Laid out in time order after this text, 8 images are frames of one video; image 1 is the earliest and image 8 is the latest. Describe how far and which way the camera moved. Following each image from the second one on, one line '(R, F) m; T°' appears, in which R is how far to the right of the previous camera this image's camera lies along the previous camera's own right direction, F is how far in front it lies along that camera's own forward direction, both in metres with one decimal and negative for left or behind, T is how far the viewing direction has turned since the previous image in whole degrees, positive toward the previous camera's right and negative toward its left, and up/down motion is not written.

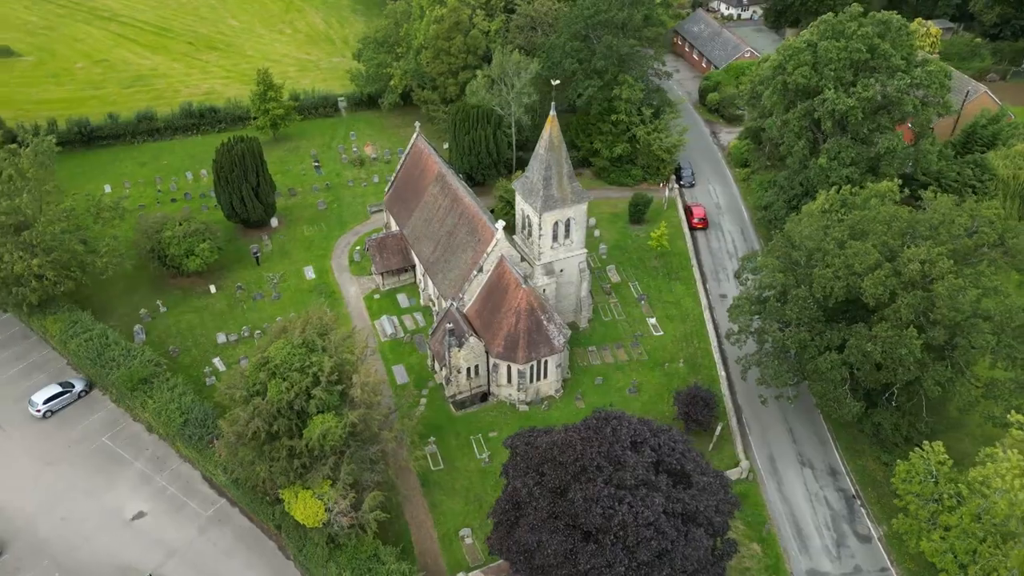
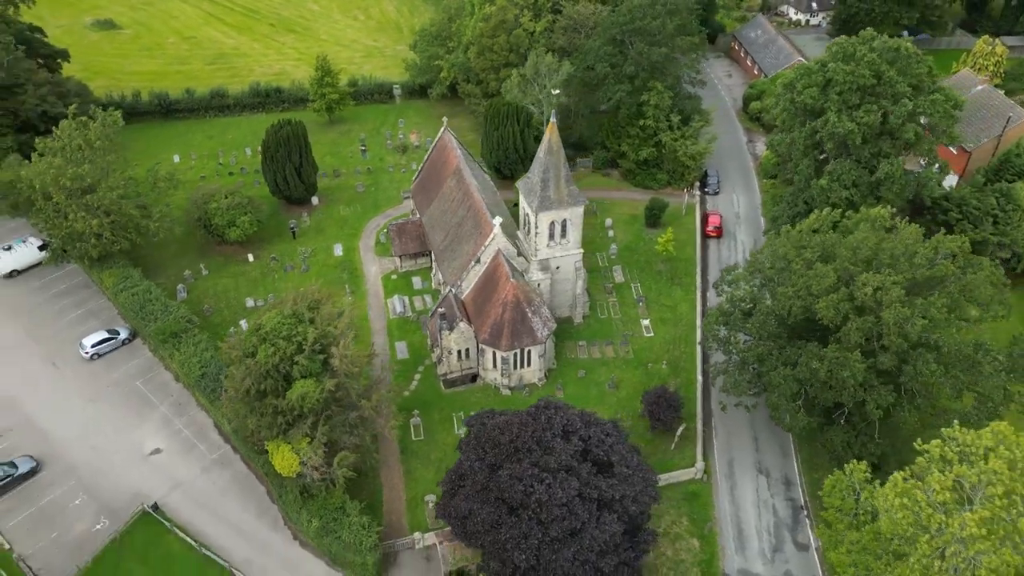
(+5.9, -3.1) m; -6°
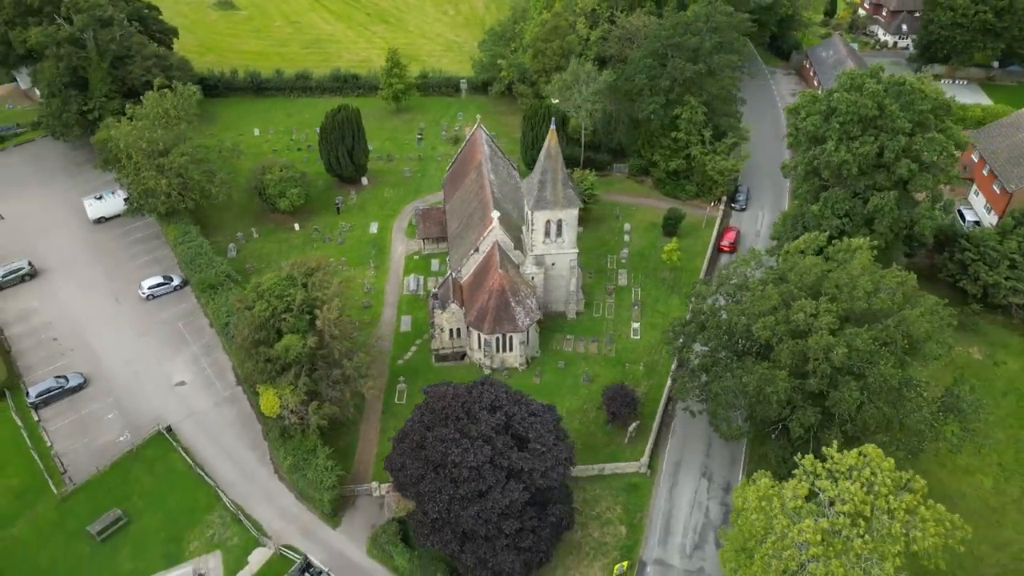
(+8.3, -3.6) m; -8°
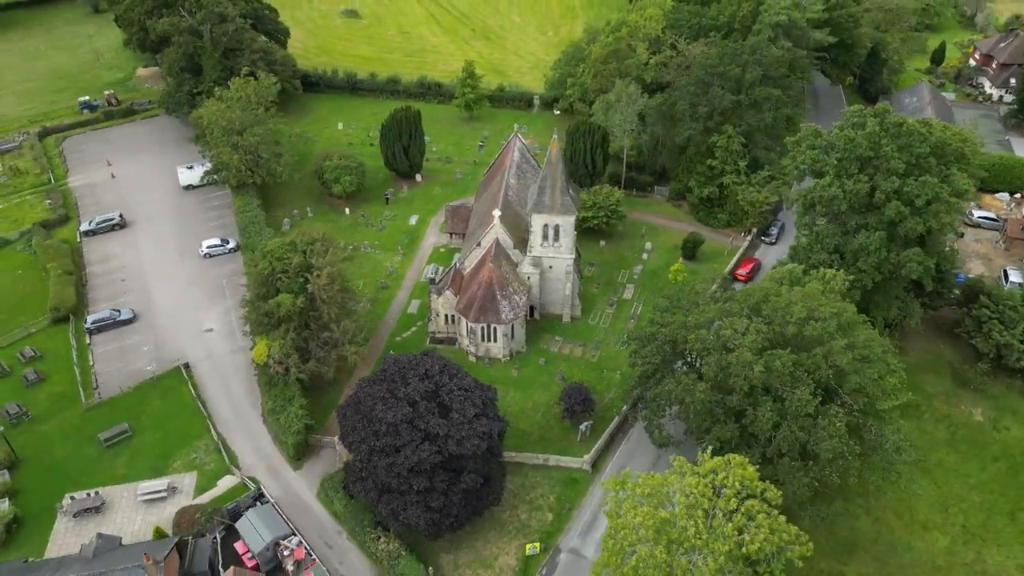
(+10.5, -2.5) m; -10°
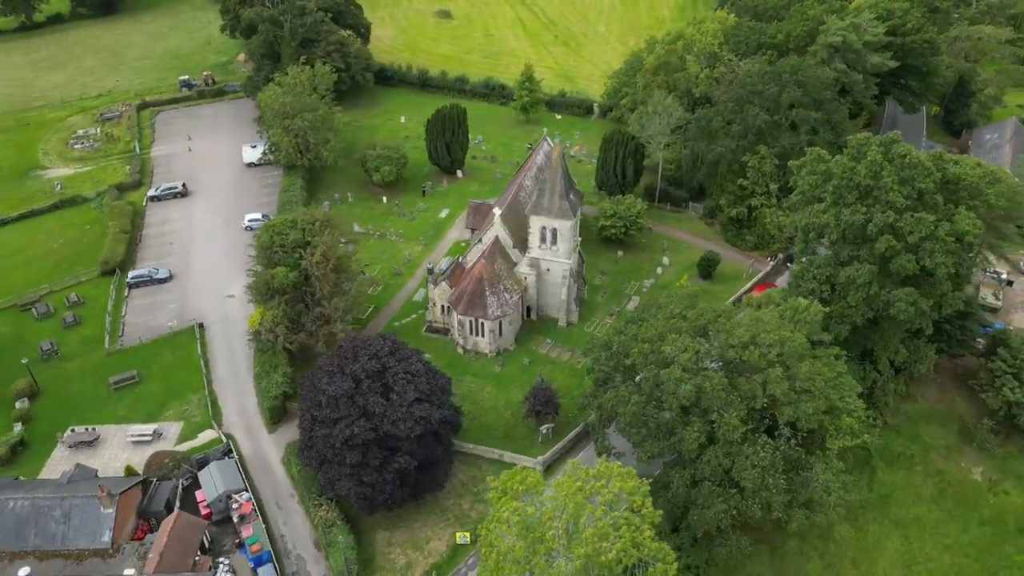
(+9.1, -0.2) m; -8°
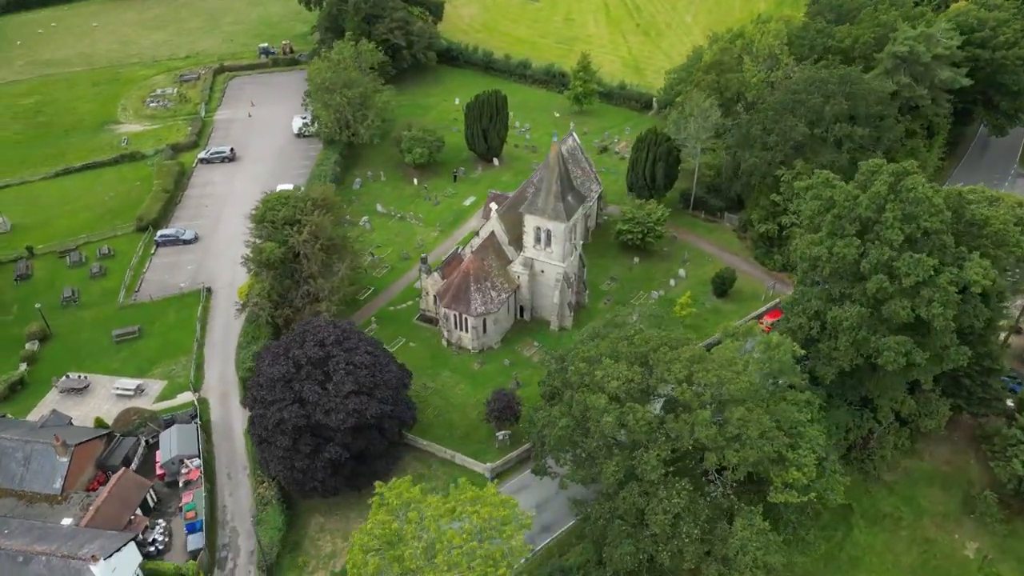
(+8.8, +2.2) m; -8°
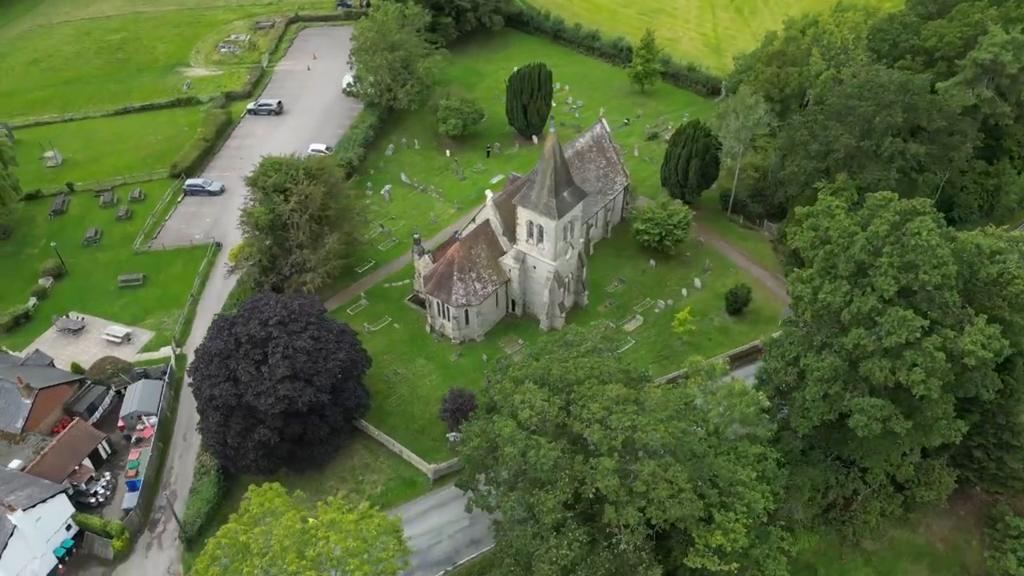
(+8.5, +3.6) m; -8°
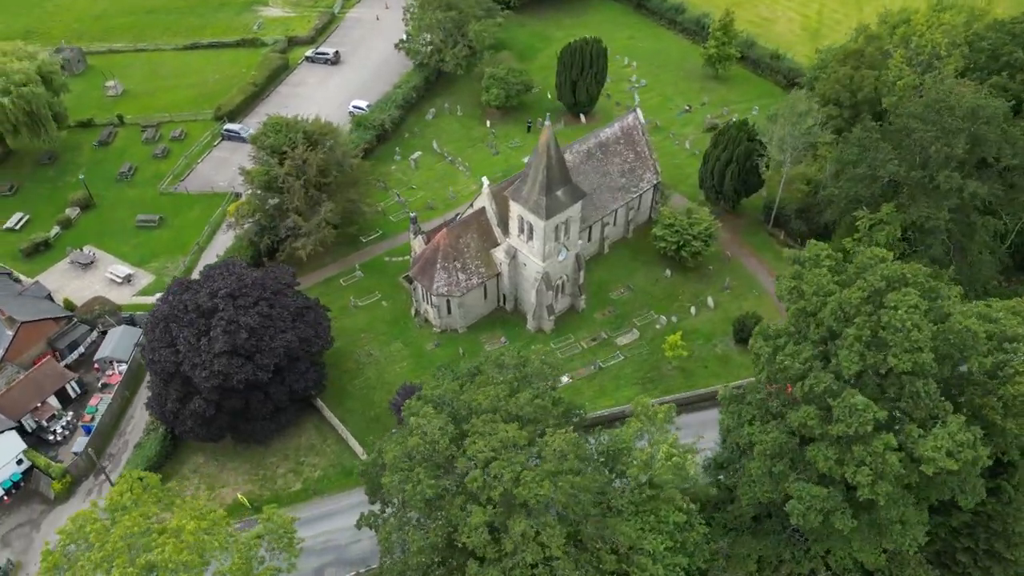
(+8.2, +3.8) m; -8°
